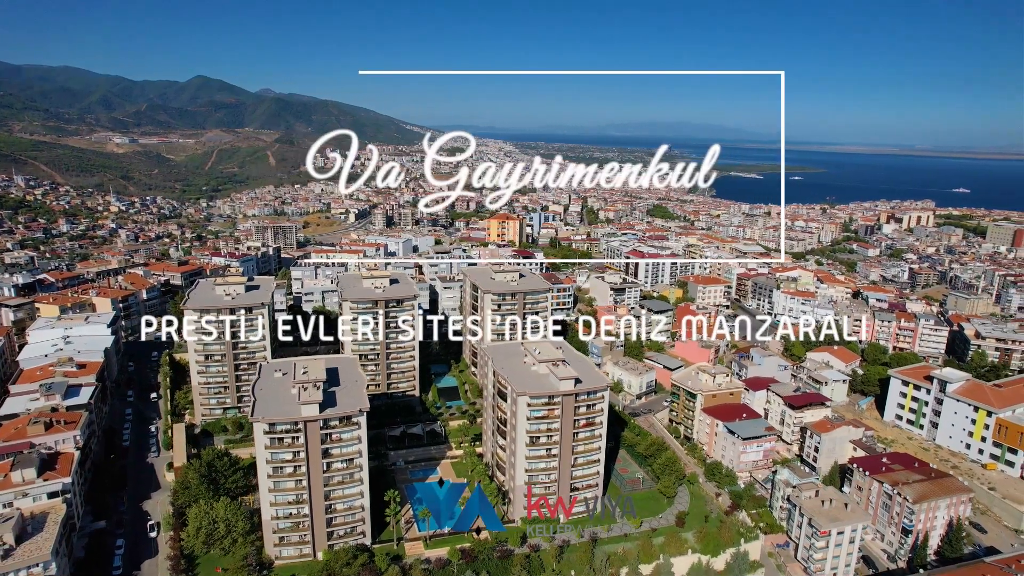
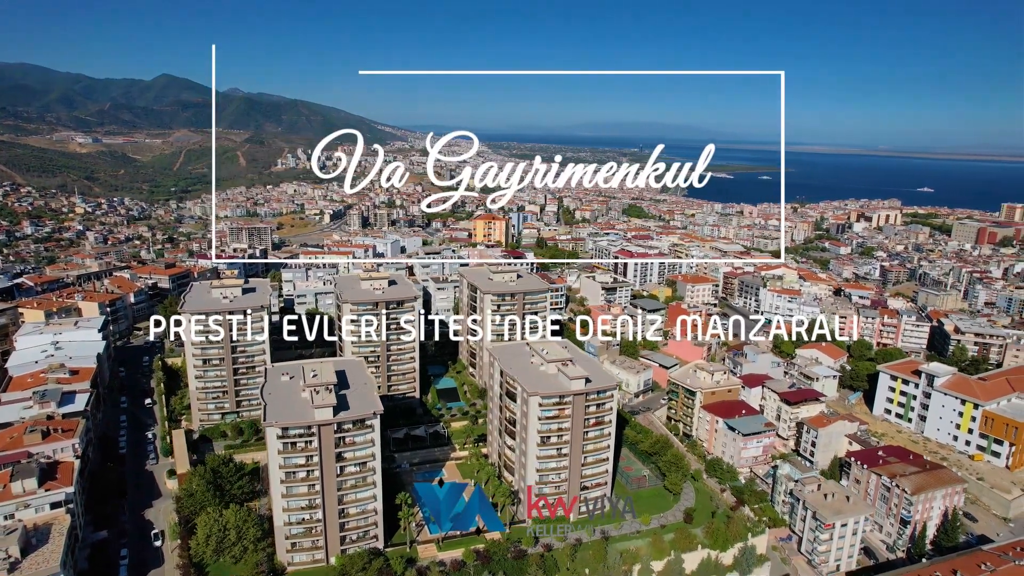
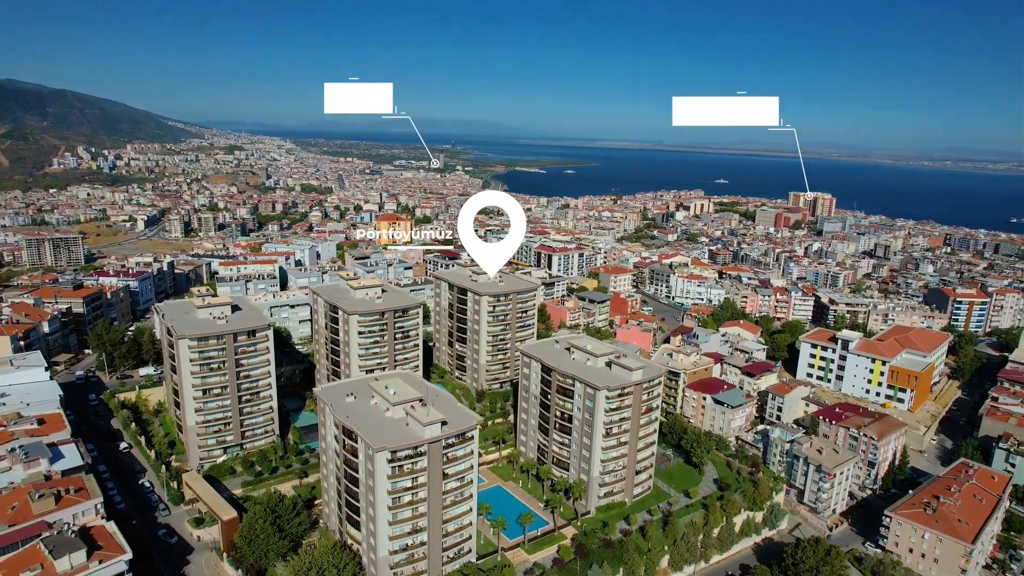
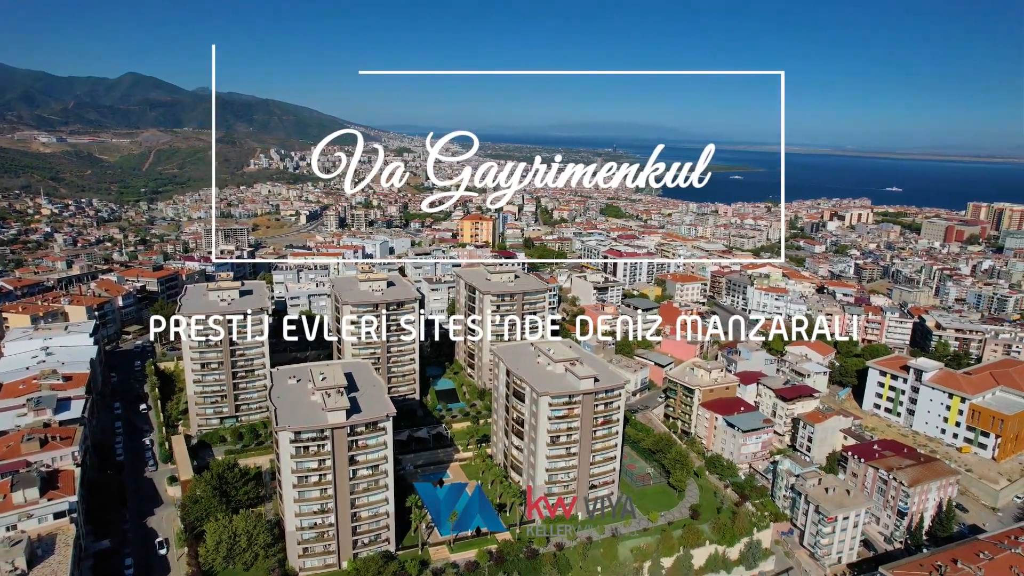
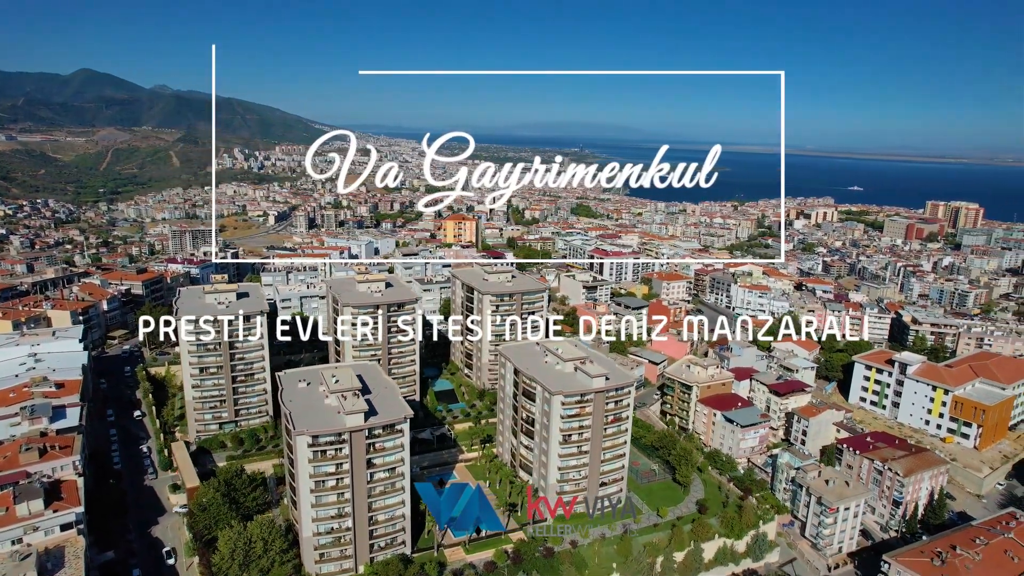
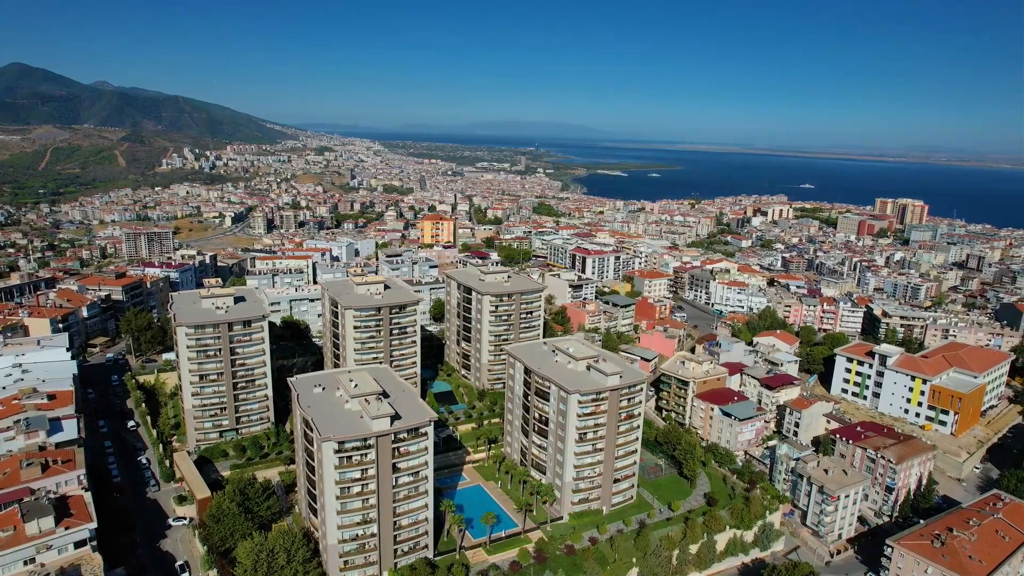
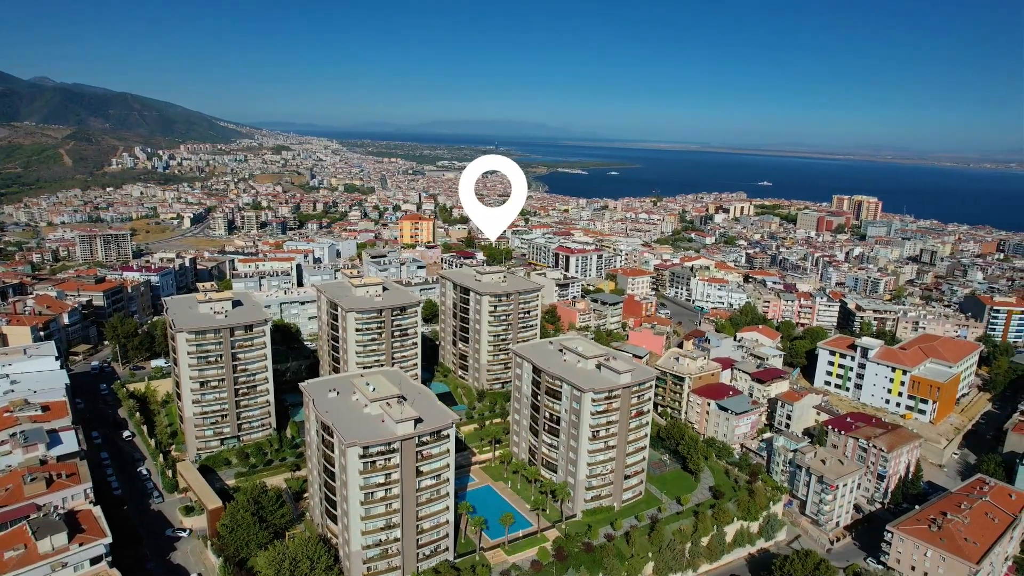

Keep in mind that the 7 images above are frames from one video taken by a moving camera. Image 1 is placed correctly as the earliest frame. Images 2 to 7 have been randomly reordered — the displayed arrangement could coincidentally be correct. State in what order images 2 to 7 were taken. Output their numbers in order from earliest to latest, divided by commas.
2, 4, 5, 6, 7, 3
